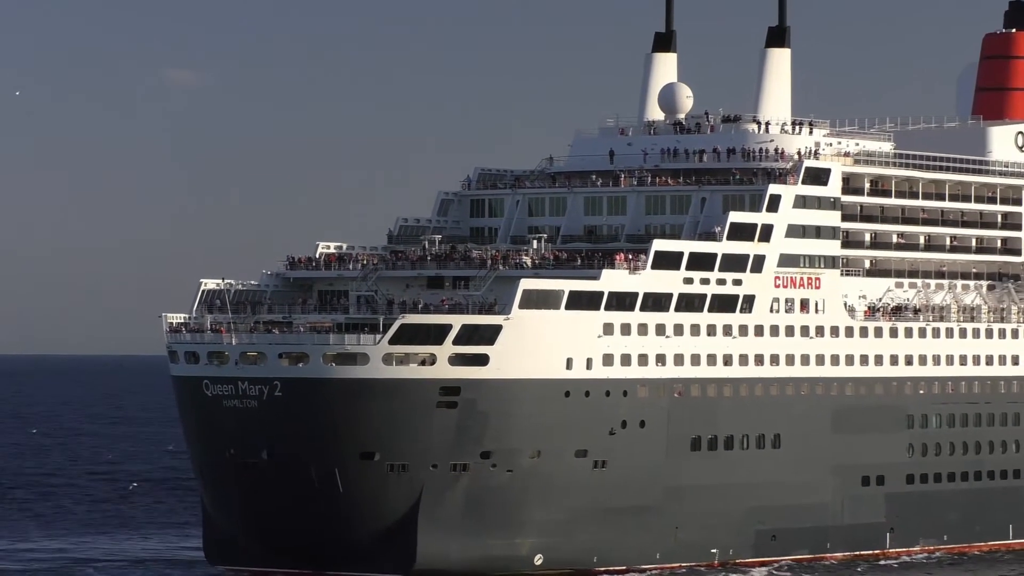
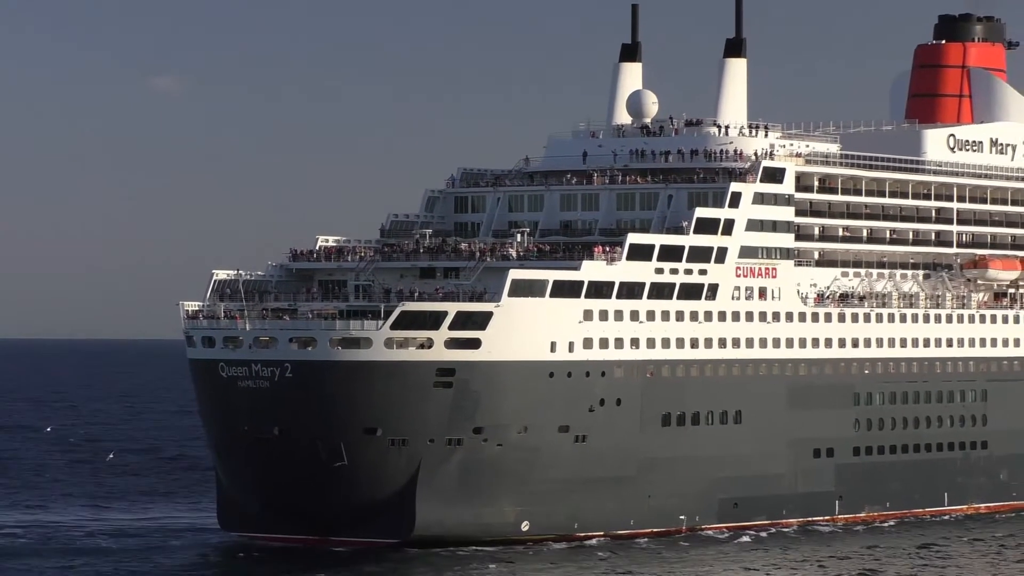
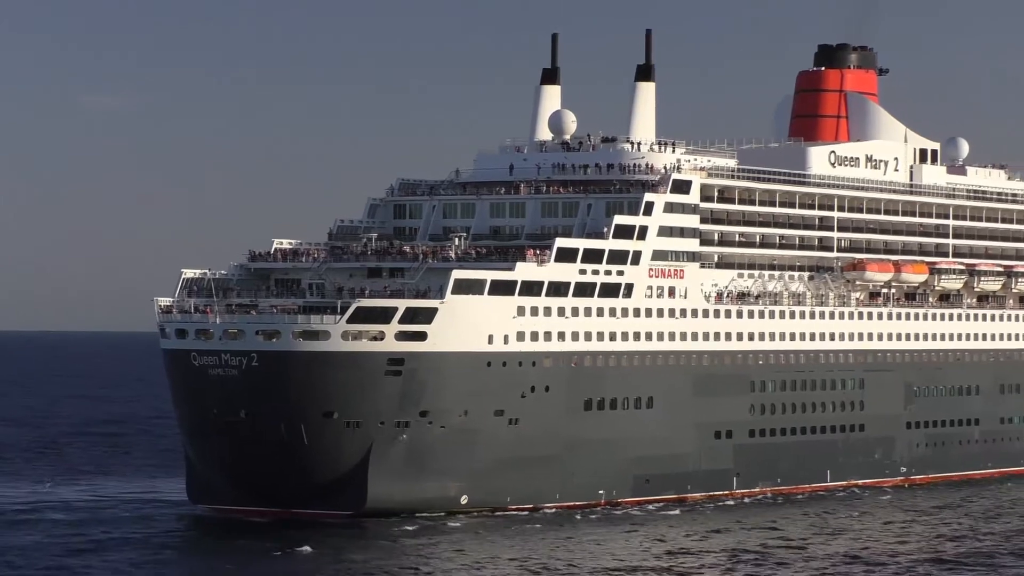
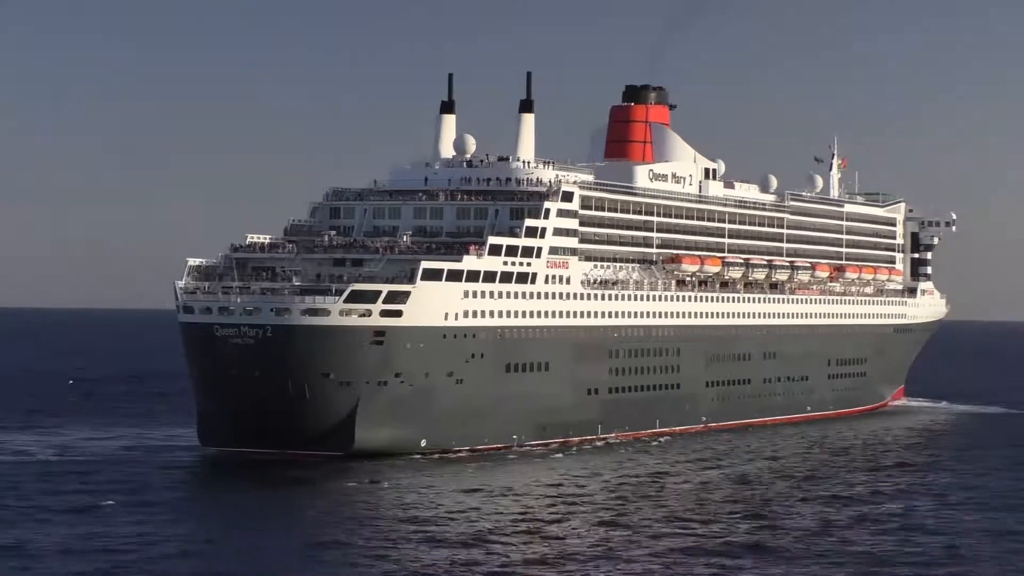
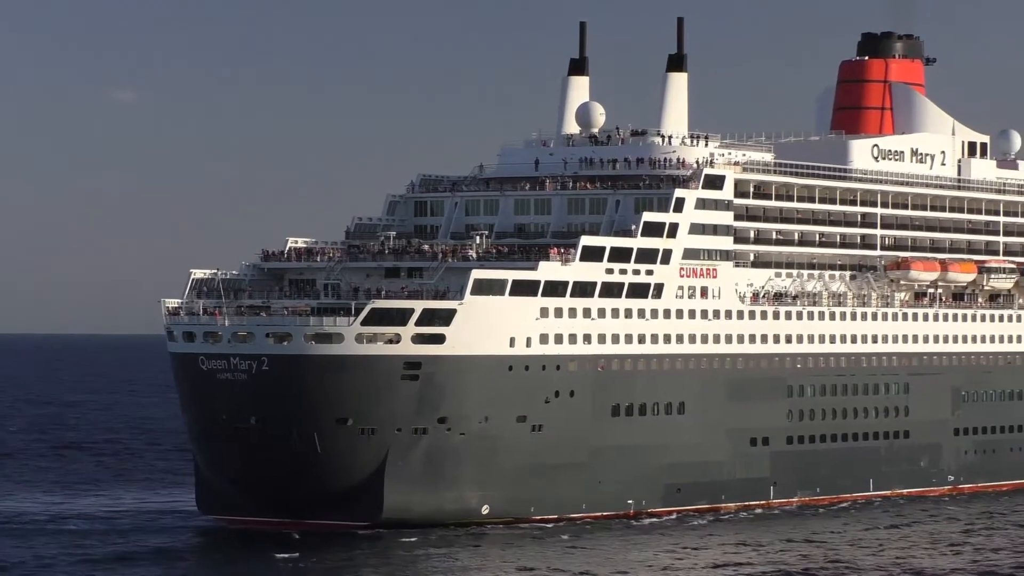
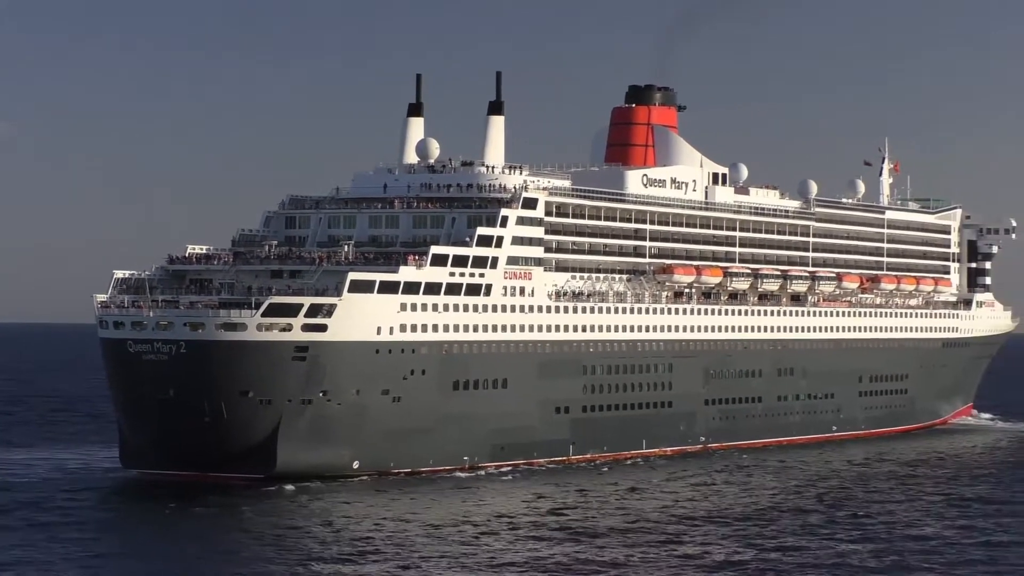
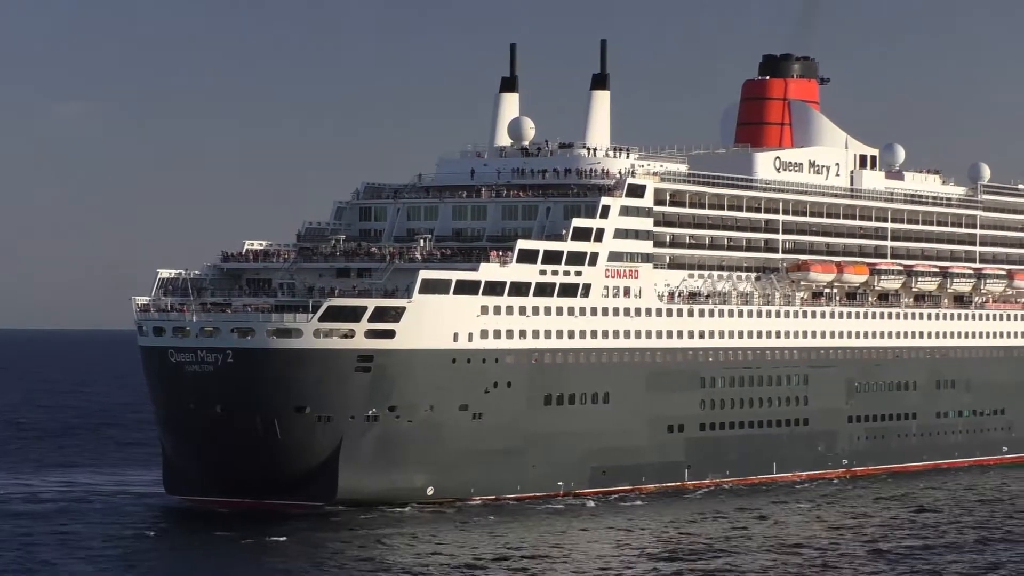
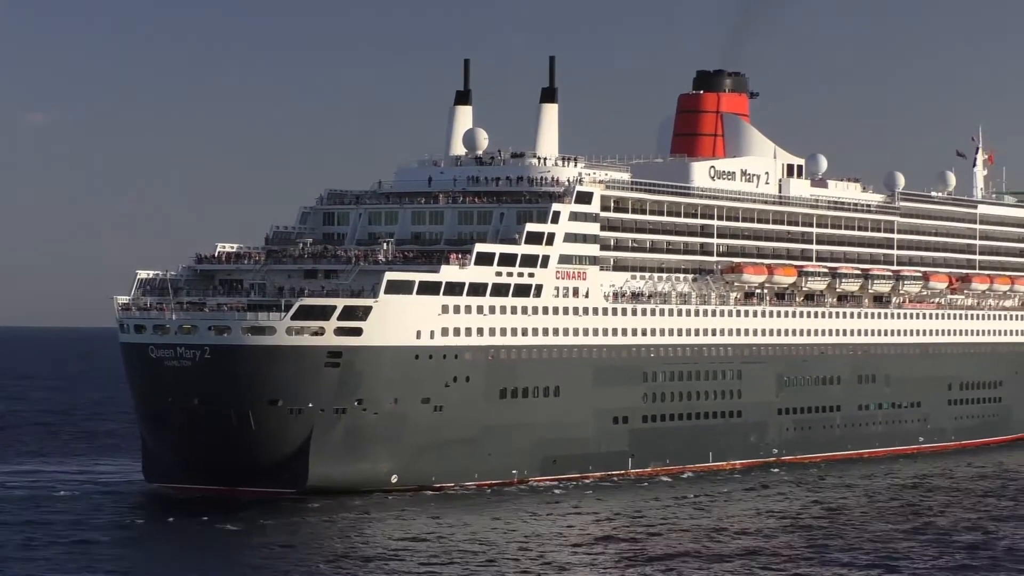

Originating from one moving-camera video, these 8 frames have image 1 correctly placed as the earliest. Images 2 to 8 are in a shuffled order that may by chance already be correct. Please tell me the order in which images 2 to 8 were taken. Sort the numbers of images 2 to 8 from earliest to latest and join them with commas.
2, 5, 3, 7, 8, 6, 4
